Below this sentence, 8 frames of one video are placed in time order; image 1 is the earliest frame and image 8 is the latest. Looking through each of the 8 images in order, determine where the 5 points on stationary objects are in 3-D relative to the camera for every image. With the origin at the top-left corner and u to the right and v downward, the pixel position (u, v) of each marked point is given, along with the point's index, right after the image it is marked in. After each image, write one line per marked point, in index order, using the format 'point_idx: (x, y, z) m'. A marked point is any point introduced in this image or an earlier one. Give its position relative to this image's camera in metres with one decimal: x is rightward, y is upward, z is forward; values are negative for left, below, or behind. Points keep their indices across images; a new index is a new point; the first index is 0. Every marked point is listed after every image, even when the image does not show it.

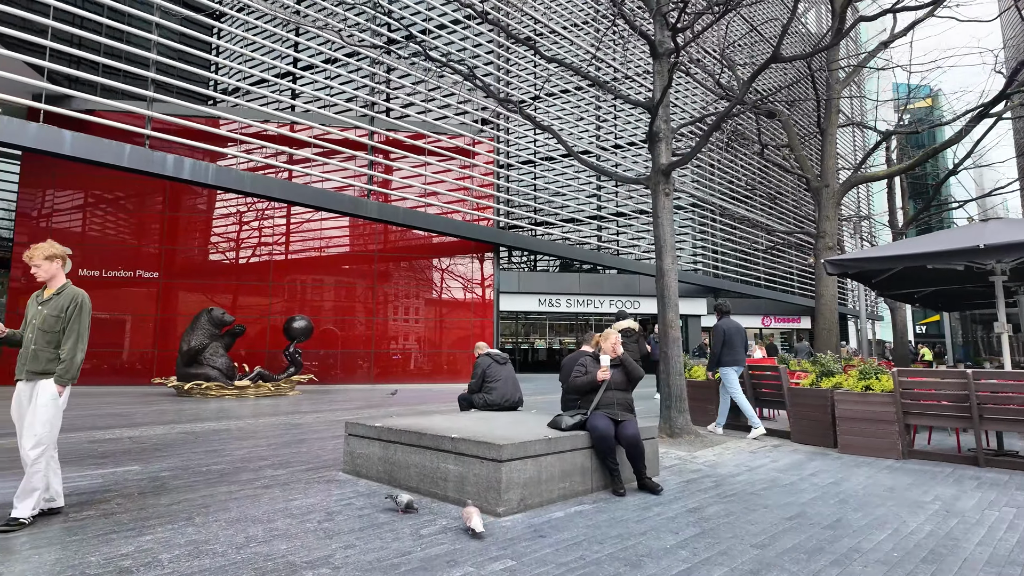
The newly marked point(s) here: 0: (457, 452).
0: (-0.3, -1.0, +3.5) m
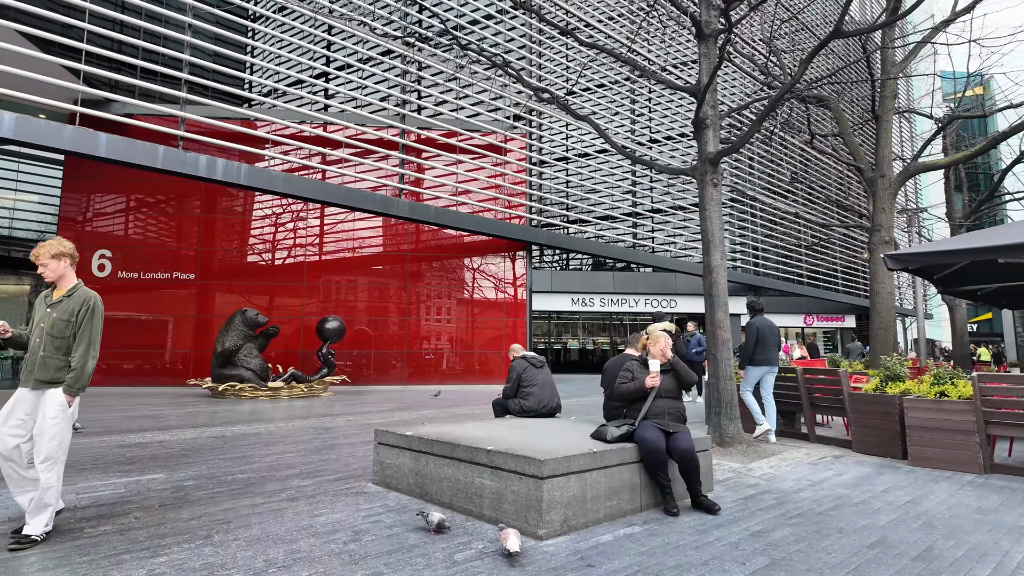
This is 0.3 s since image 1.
0: (-0.1, -1.0, +3.2) m
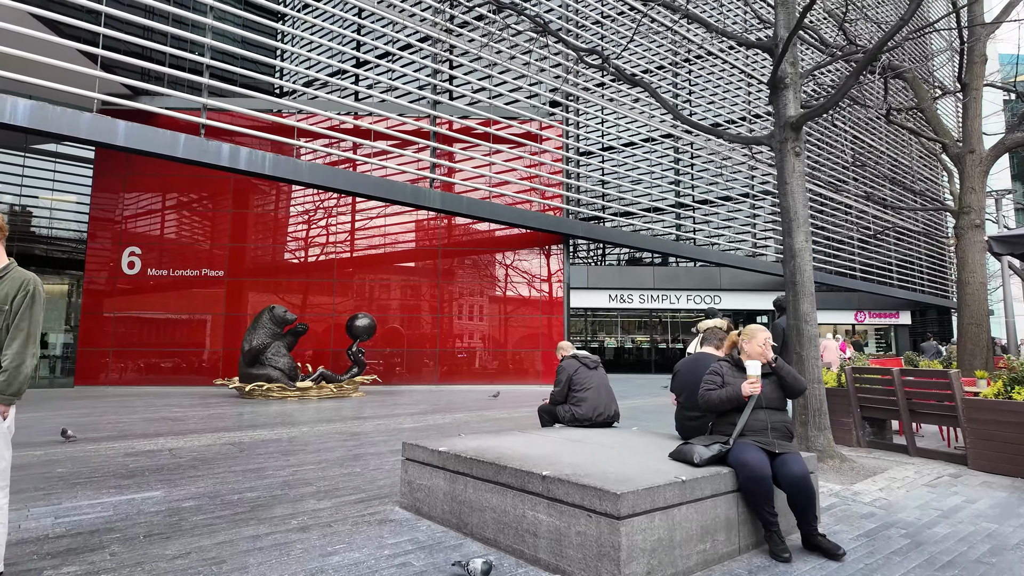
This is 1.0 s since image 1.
0: (+0.2, -0.9, +2.5) m
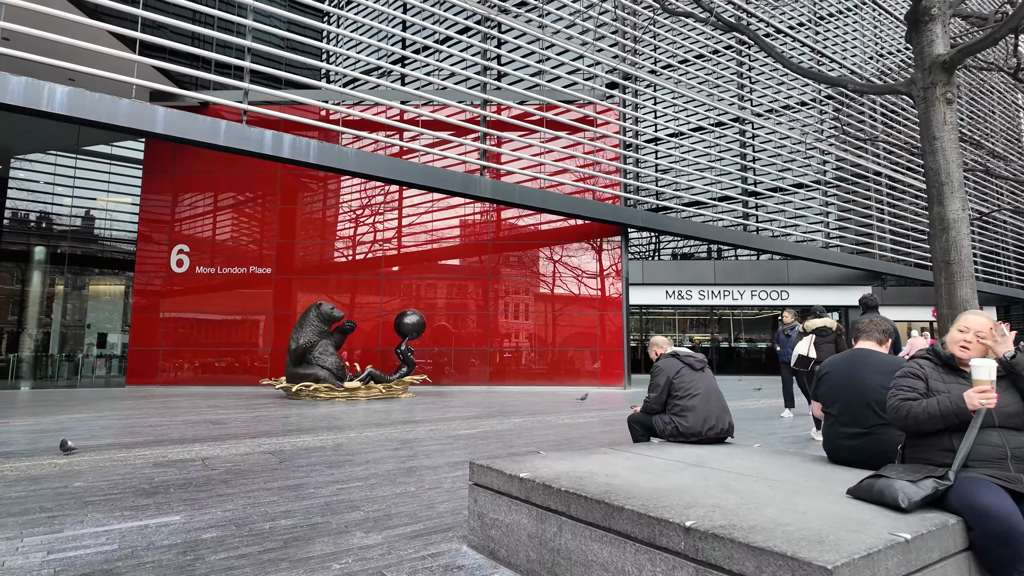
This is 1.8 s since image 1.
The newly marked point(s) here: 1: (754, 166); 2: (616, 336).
0: (+0.5, -0.8, +1.7) m
1: (+5.9, +3.0, +14.4) m
2: (+2.6, -1.2, +14.8) m
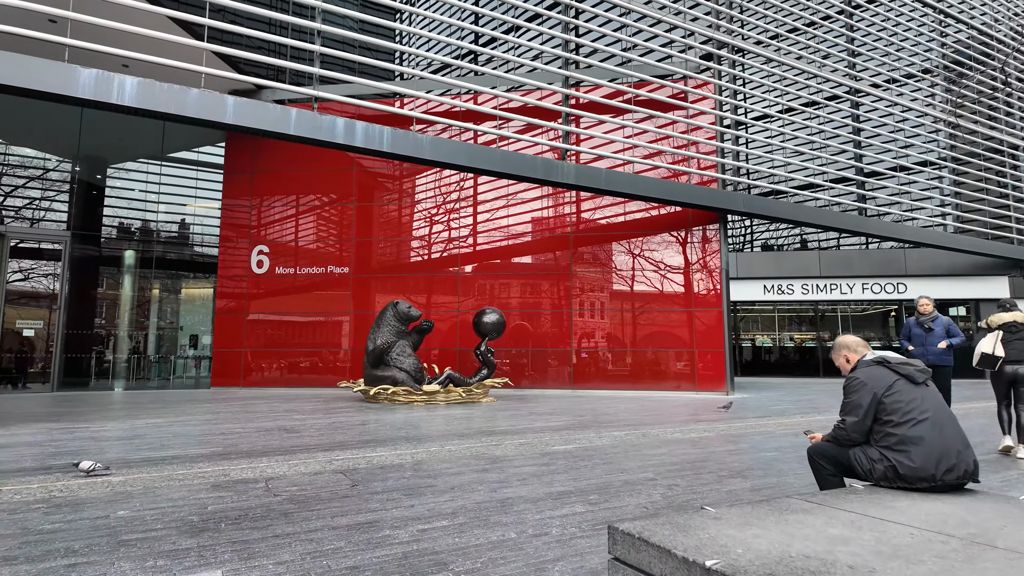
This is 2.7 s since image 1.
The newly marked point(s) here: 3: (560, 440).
0: (+0.9, -0.7, +0.7) m
1: (+7.8, +3.2, +12.6) m
2: (+4.6, -1.1, +13.5) m
3: (+0.5, -1.5, +5.9) m
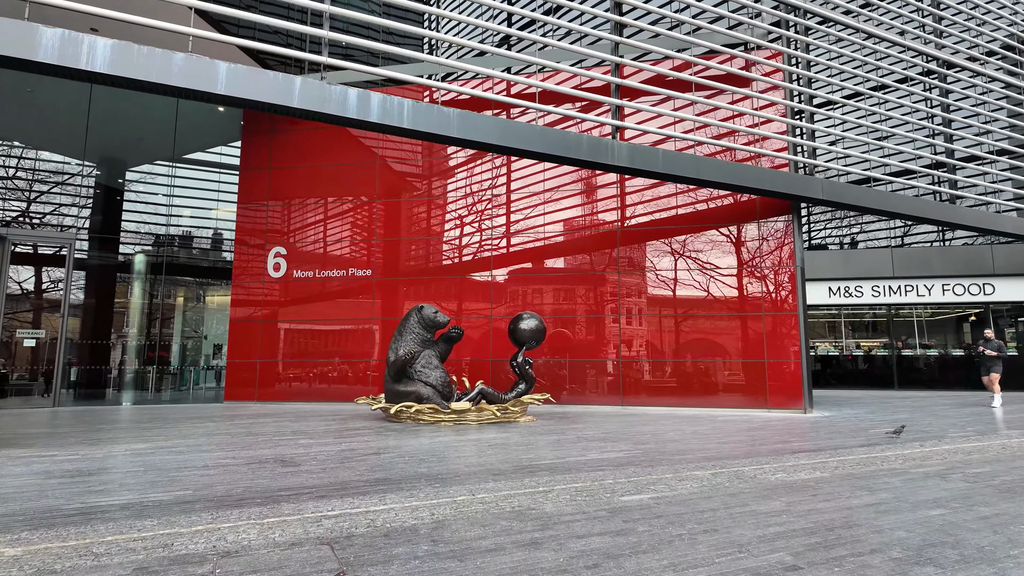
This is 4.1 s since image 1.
0: (+1.0, -0.6, -0.7) m
1: (+8.5, +3.2, +10.9) m
2: (+5.4, -1.1, +11.8) m
3: (+0.9, -1.5, +4.5) m
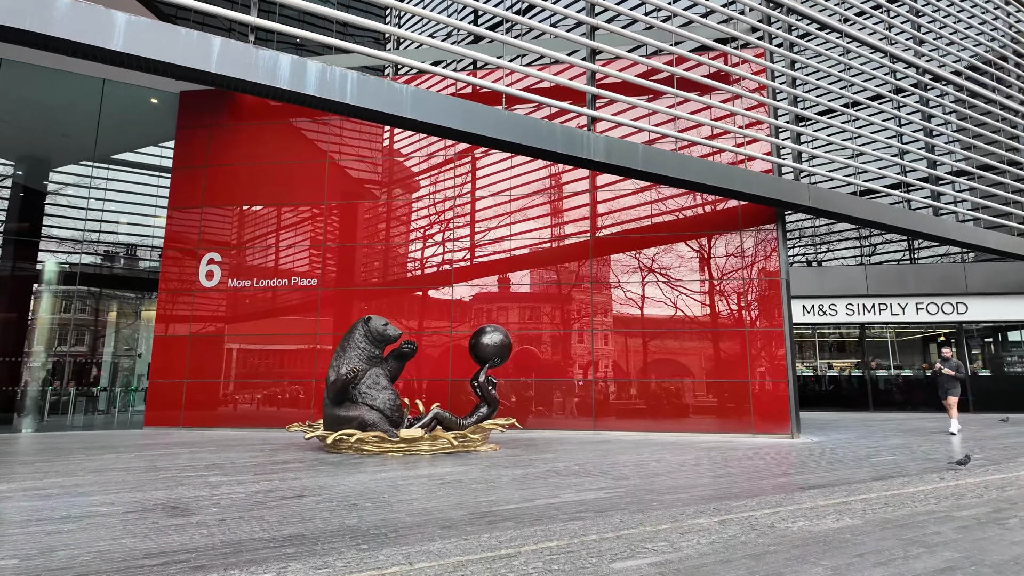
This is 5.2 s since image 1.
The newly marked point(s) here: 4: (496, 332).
0: (+1.1, -0.4, -1.7) m
1: (+7.9, +2.9, +10.4) m
2: (+4.7, -1.4, +11.0) m
3: (+0.6, -1.5, +3.4) m
4: (-0.2, -0.7, +8.8) m
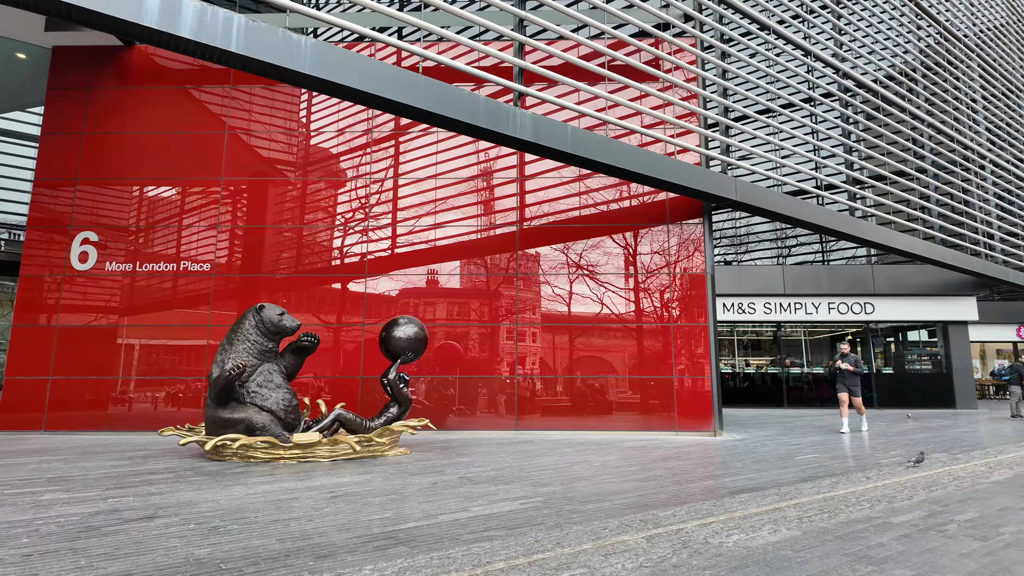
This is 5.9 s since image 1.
0: (+1.2, -0.3, -2.2) m
1: (+6.5, +2.9, +10.6) m
2: (+3.2, -1.3, +10.9) m
3: (+0.1, -1.3, +2.8) m
4: (-1.4, -0.5, +8.1) m
